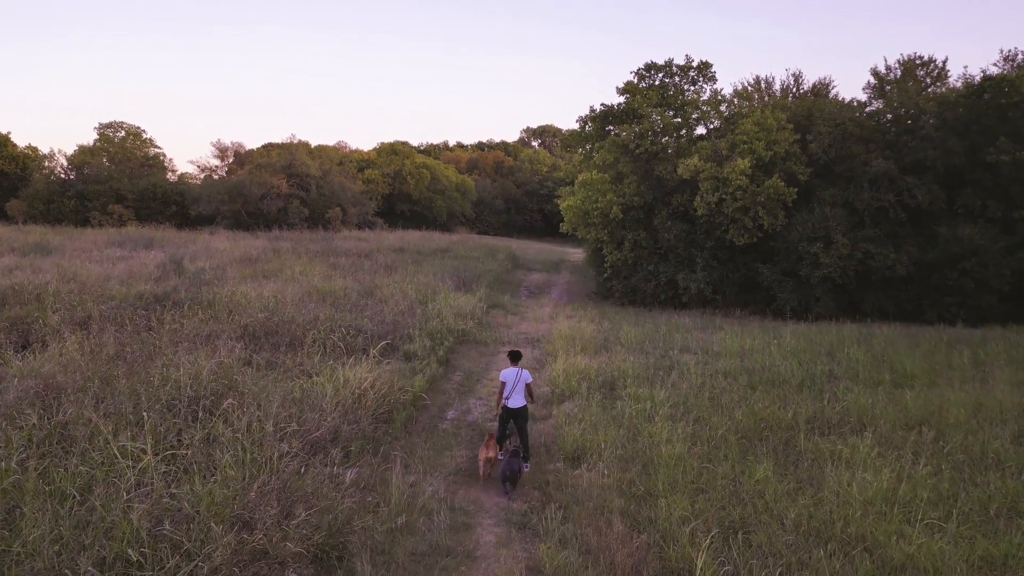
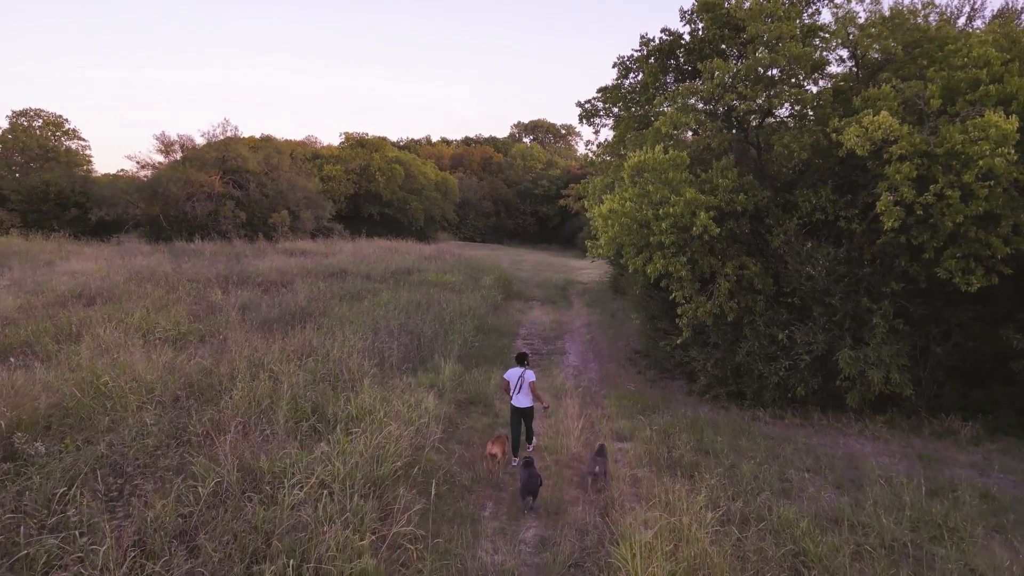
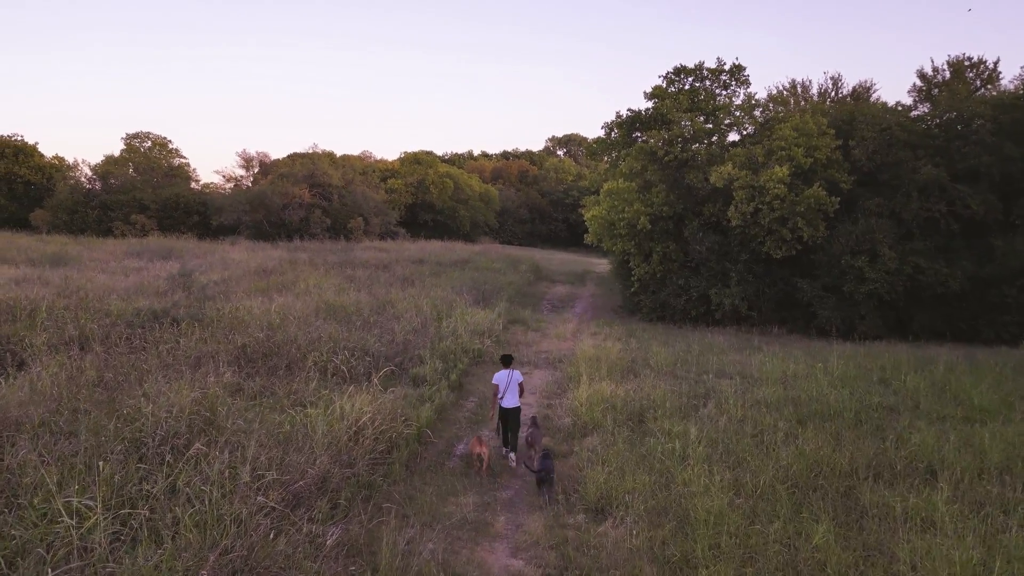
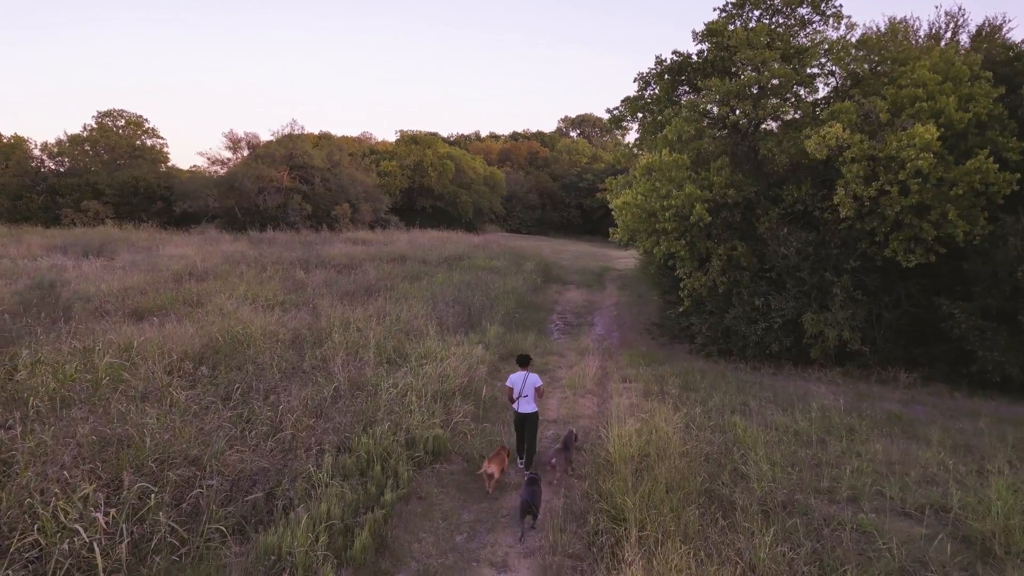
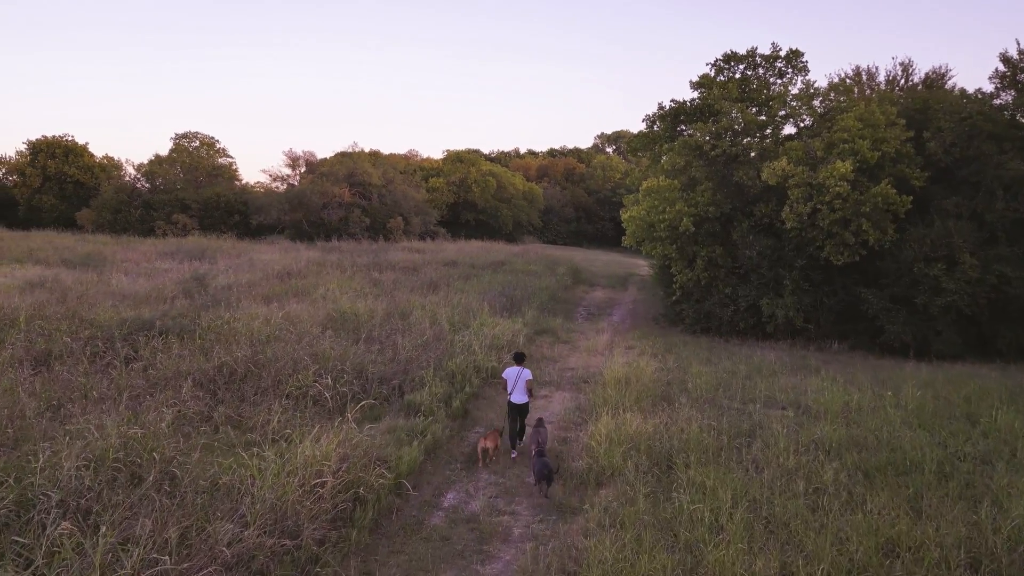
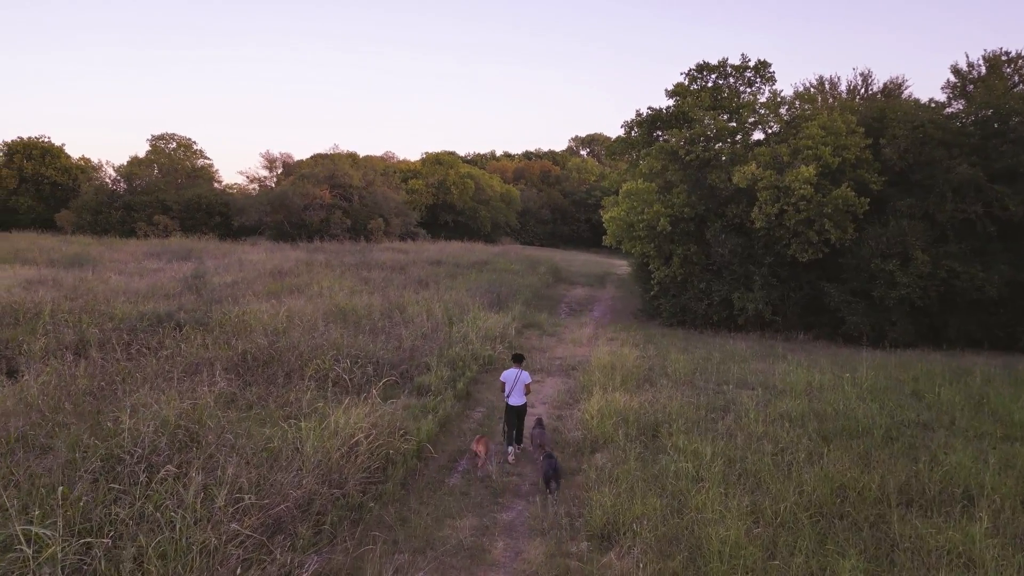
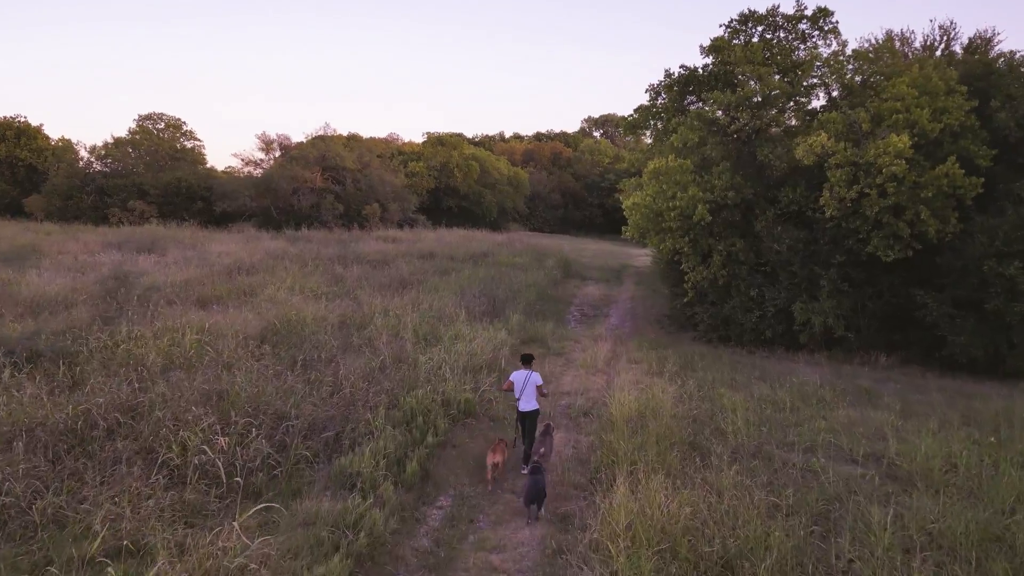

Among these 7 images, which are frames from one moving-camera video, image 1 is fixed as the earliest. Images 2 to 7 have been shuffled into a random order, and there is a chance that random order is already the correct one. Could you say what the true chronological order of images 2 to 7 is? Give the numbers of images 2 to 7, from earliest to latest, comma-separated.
3, 6, 5, 7, 4, 2
